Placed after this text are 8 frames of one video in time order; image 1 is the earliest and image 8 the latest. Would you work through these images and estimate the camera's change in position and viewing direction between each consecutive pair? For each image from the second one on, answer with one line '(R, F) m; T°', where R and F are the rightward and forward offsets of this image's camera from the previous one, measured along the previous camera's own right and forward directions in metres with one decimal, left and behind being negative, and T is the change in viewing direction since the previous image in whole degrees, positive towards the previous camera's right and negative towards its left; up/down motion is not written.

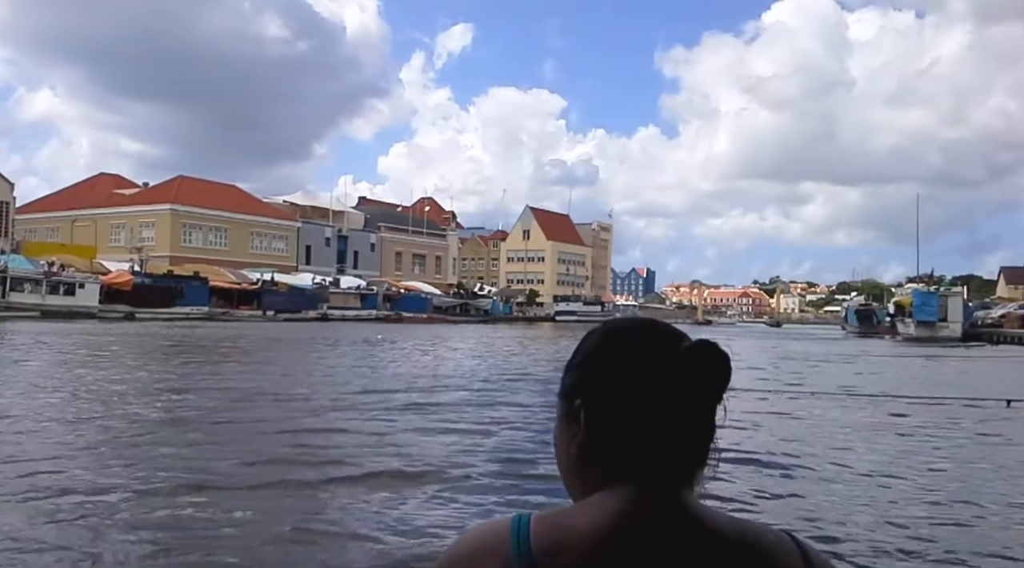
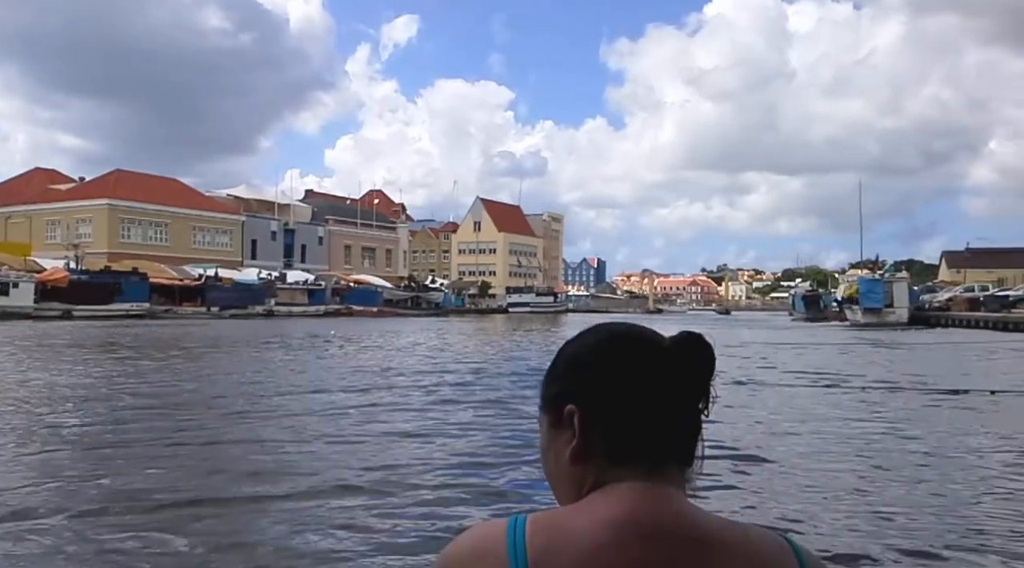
(0.0, +0.2) m; +3°
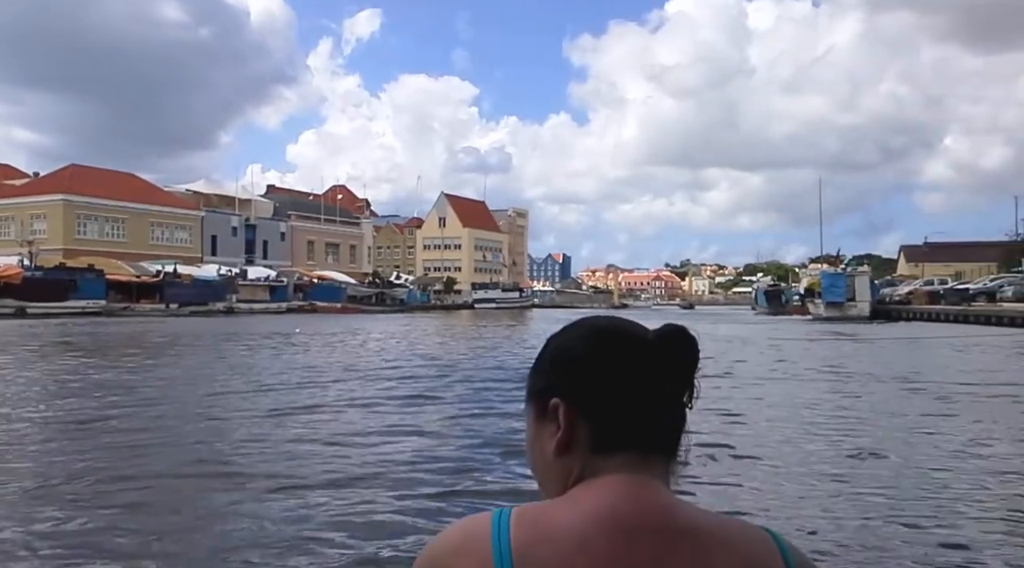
(0.0, +0.2) m; +2°
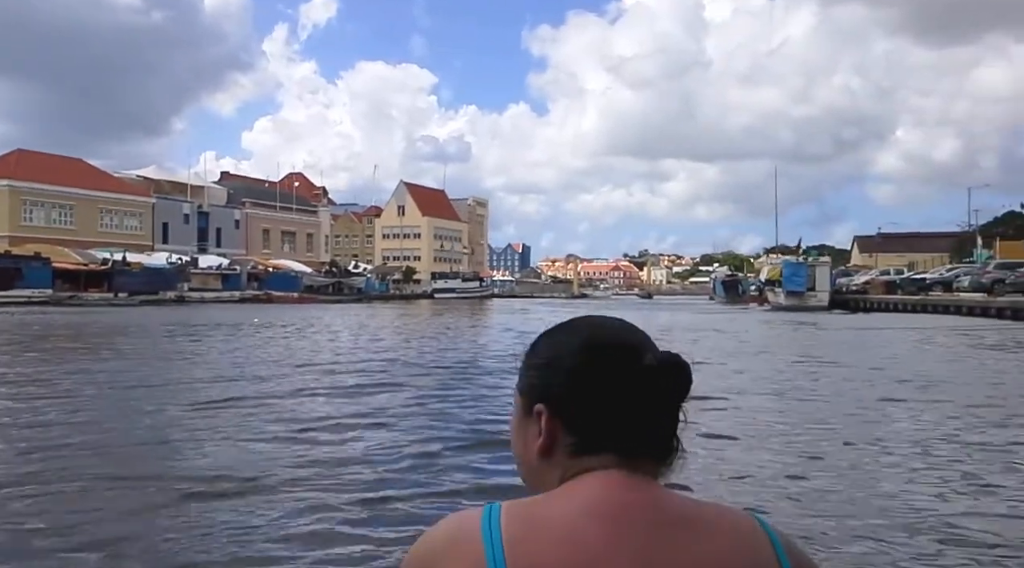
(-0.1, +0.3) m; +3°
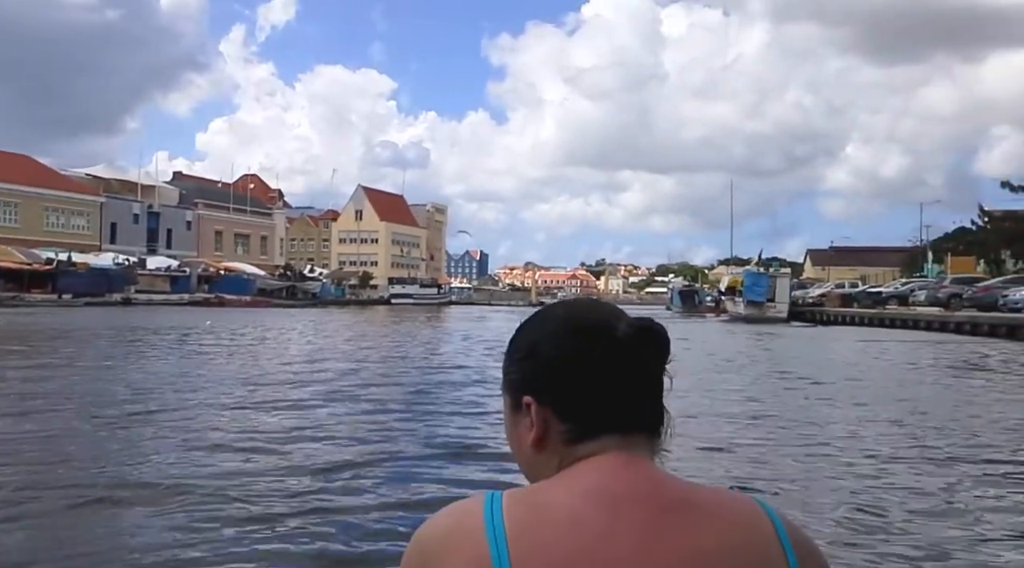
(-0.1, +0.4) m; +3°
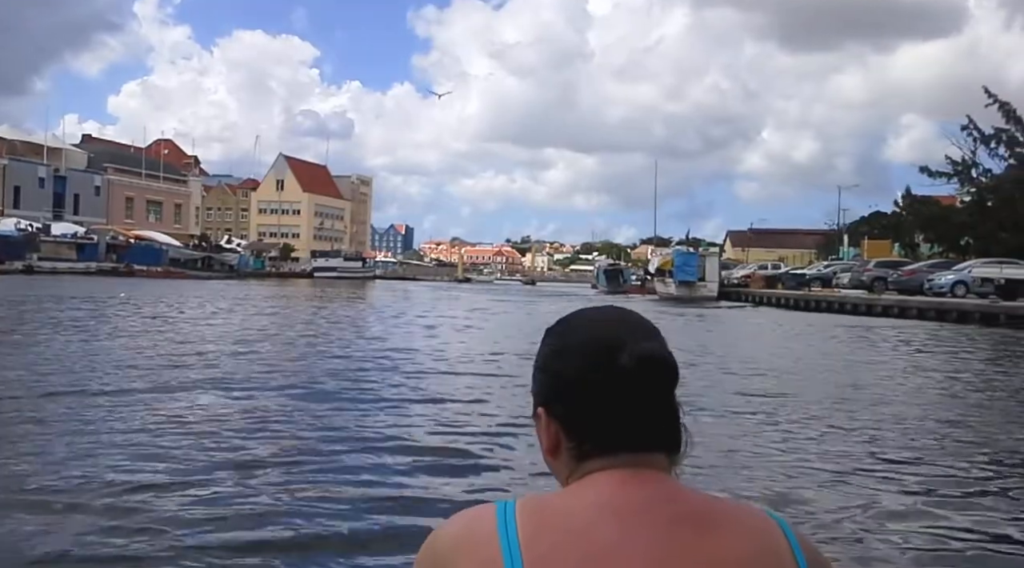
(-0.2, +0.7) m; +5°
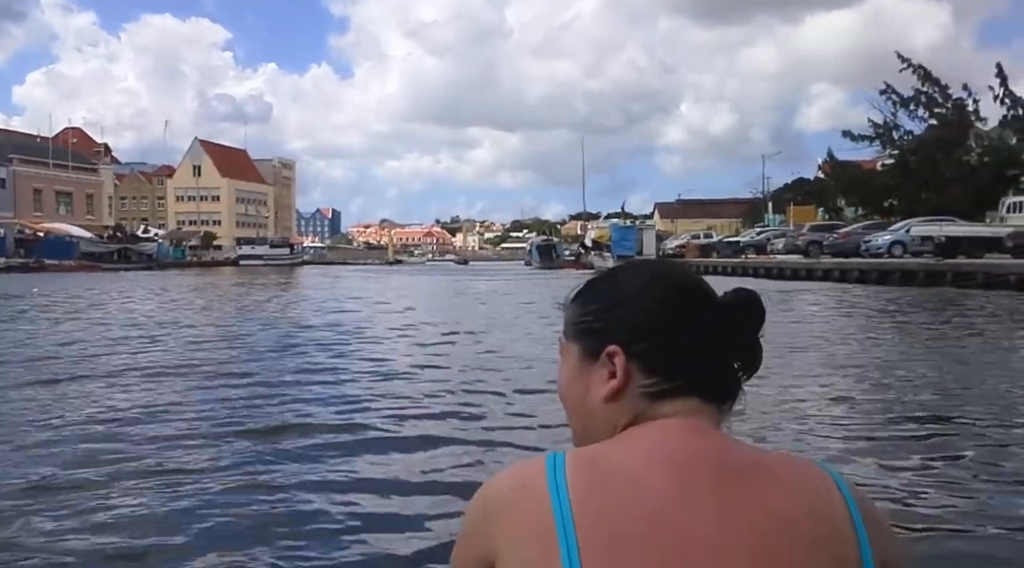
(-0.2, +0.7) m; +4°
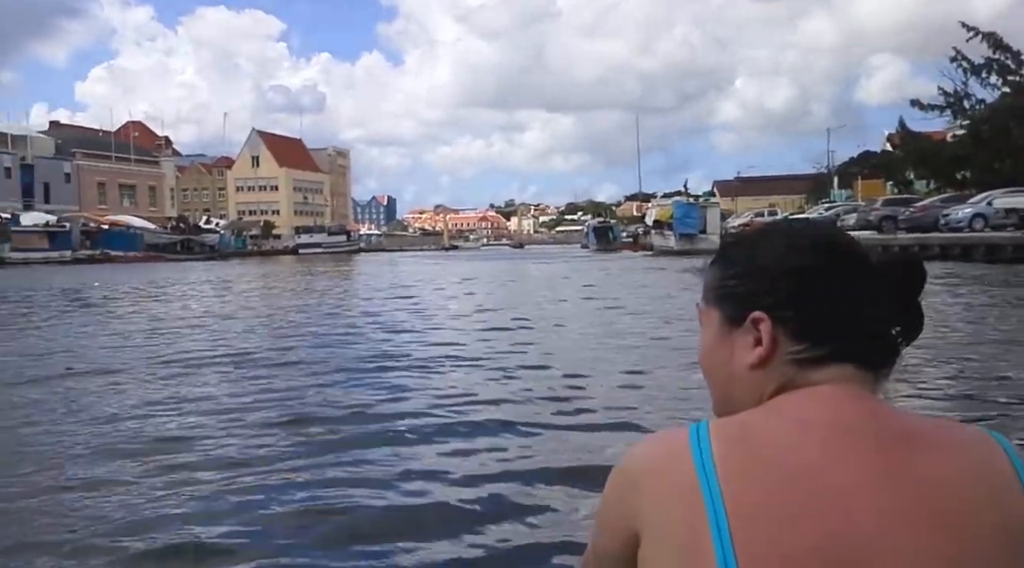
(-0.2, +0.4) m; -3°
